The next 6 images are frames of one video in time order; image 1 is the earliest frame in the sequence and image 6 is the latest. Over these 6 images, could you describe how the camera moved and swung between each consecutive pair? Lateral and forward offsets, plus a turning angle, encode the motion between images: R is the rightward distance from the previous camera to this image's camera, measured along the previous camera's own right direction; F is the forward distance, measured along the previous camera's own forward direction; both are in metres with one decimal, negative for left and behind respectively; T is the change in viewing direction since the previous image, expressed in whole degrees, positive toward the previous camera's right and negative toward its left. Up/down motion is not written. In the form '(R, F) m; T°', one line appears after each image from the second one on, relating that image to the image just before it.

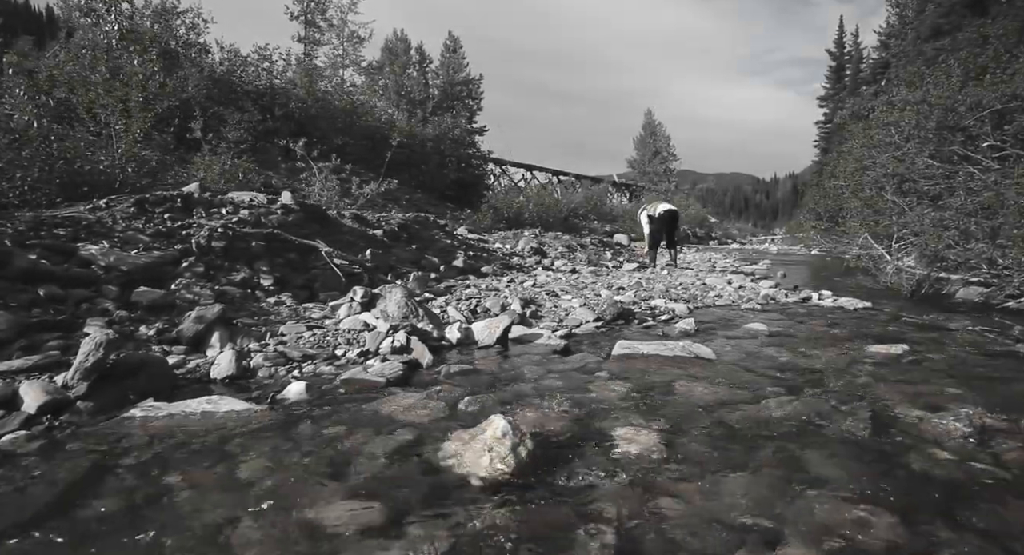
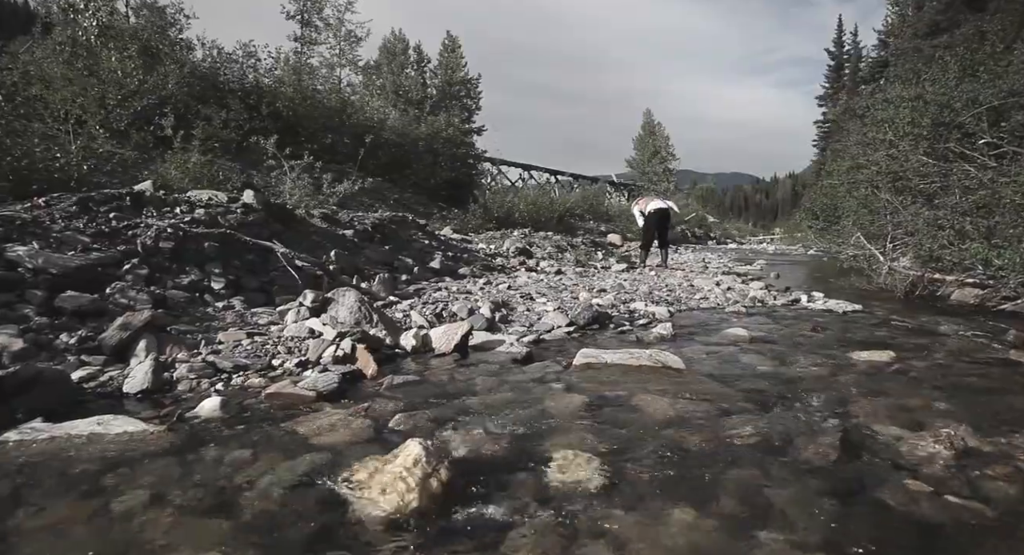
(+0.4, +0.4) m; 0°
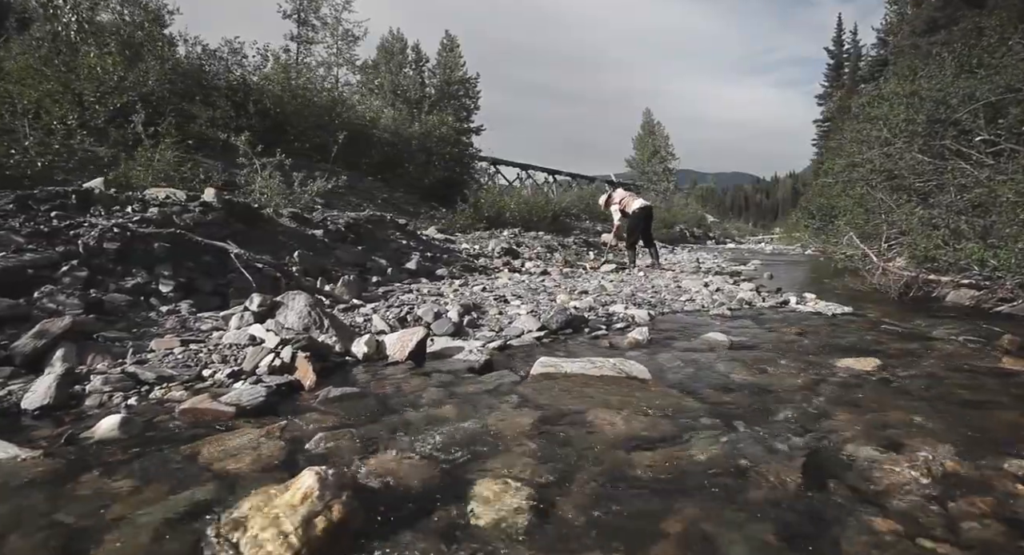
(+0.4, +0.3) m; 0°
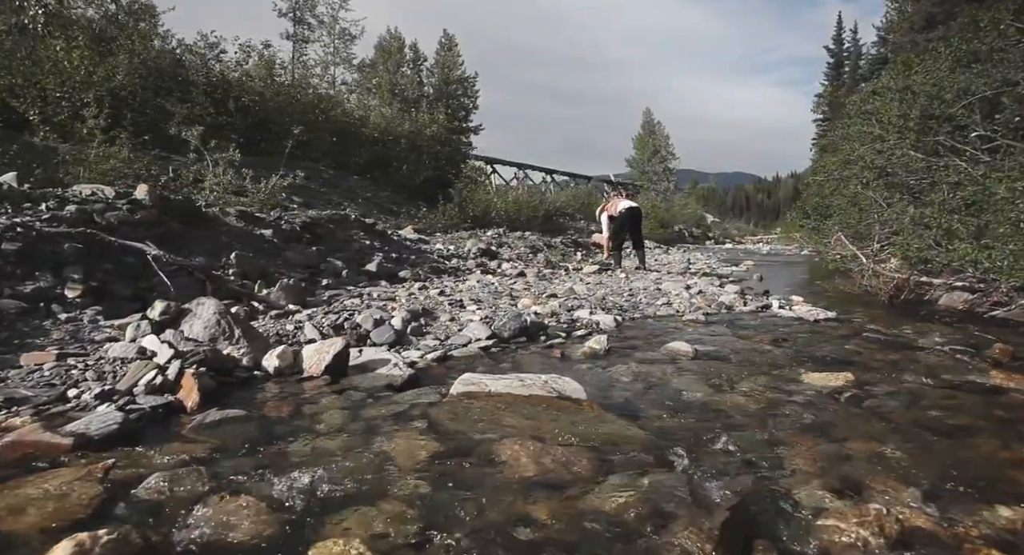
(+0.6, +0.5) m; 0°
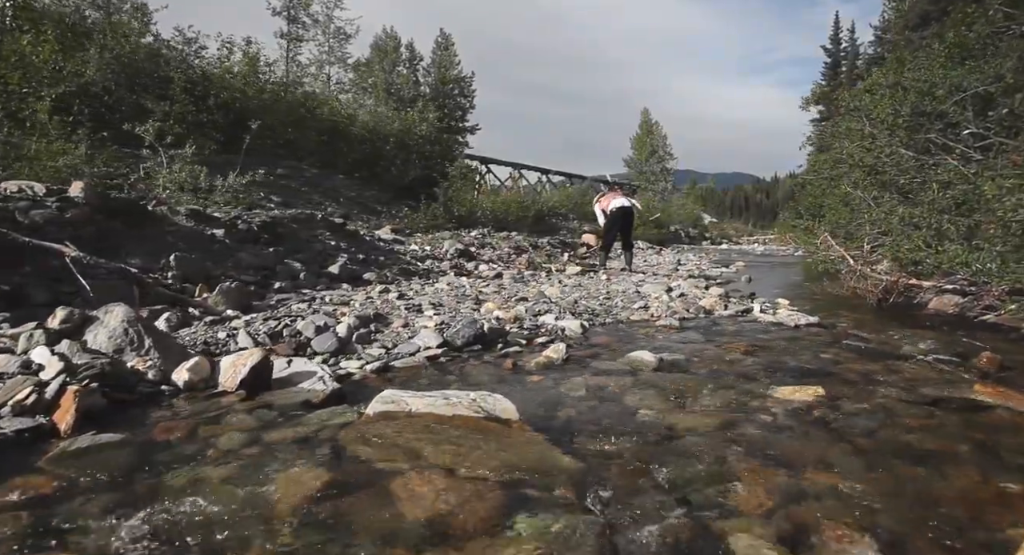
(+0.5, +0.4) m; 0°
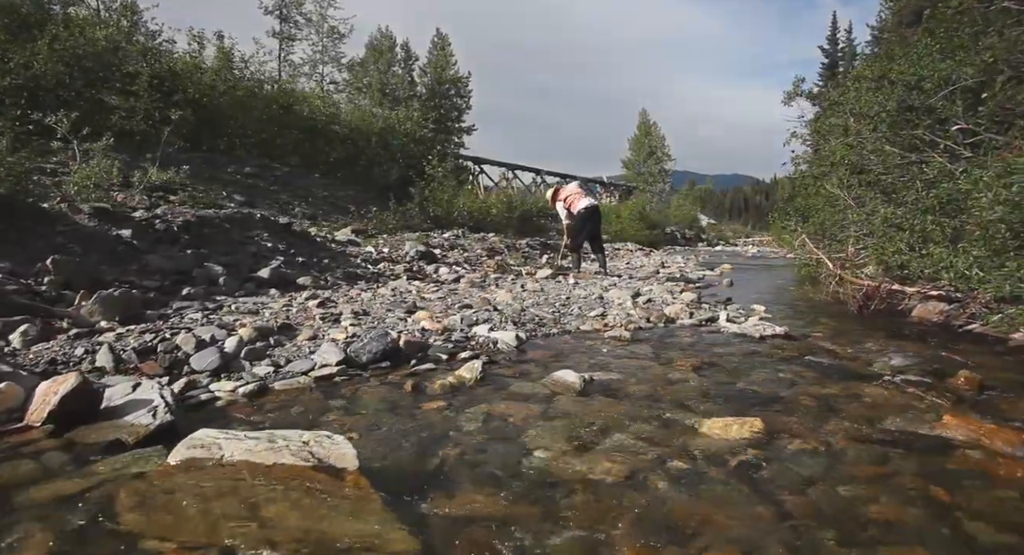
(+0.8, +0.7) m; 0°
